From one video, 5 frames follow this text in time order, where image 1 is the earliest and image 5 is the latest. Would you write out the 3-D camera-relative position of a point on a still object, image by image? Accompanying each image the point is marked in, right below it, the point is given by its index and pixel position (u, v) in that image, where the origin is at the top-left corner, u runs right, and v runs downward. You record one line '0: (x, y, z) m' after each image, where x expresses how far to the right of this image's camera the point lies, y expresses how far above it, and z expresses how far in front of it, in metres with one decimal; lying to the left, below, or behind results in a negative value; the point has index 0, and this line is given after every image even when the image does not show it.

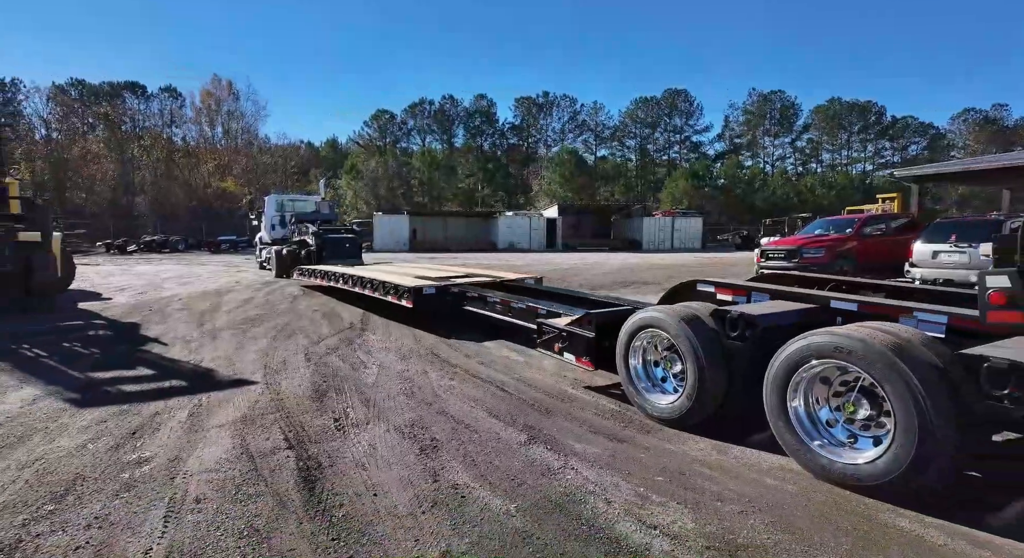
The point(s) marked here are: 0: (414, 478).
0: (-0.6, -1.2, +3.9) m
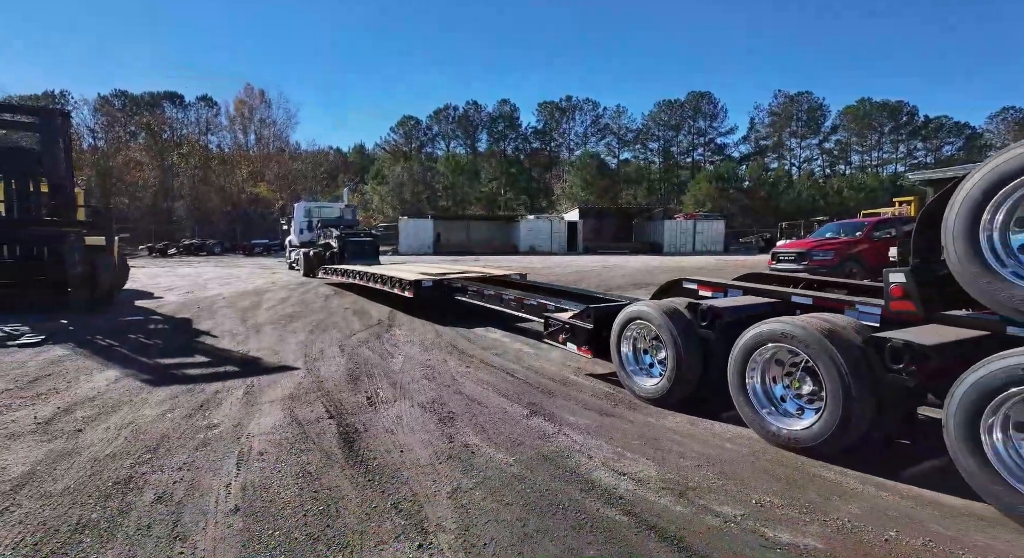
0: (-0.6, -1.2, +4.8) m
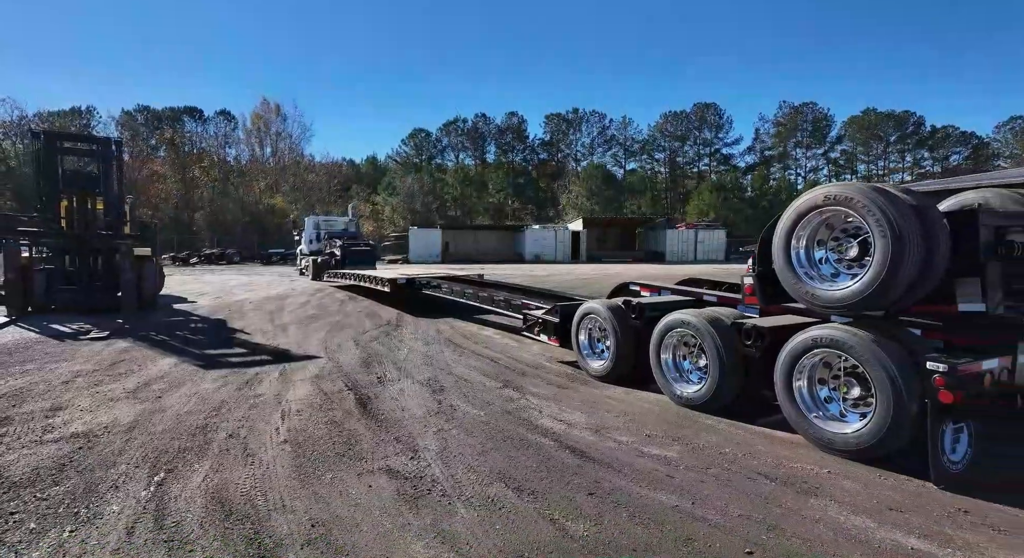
0: (-0.9, -1.2, +6.4) m
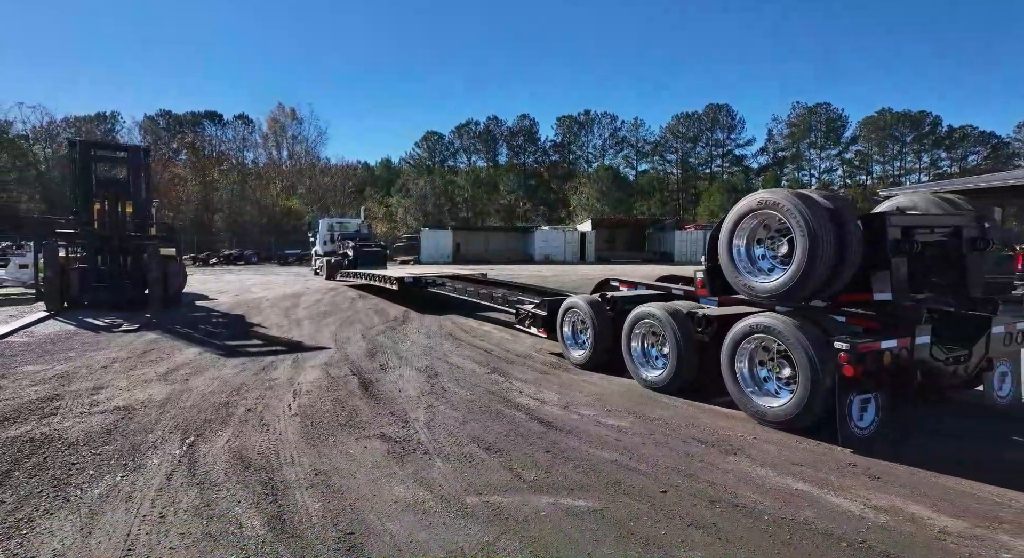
0: (-1.0, -1.2, +7.2) m
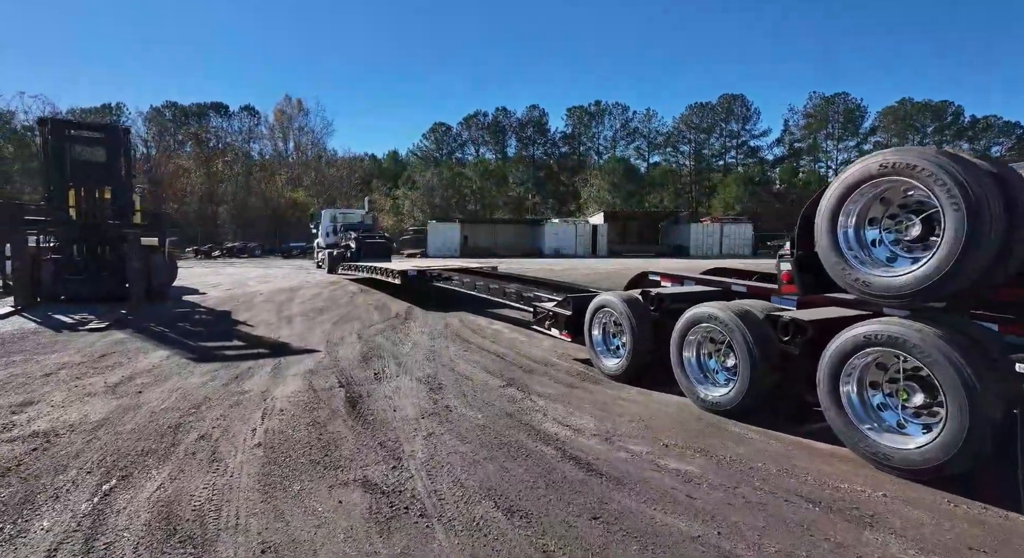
0: (-0.8, -1.1, +5.8) m
